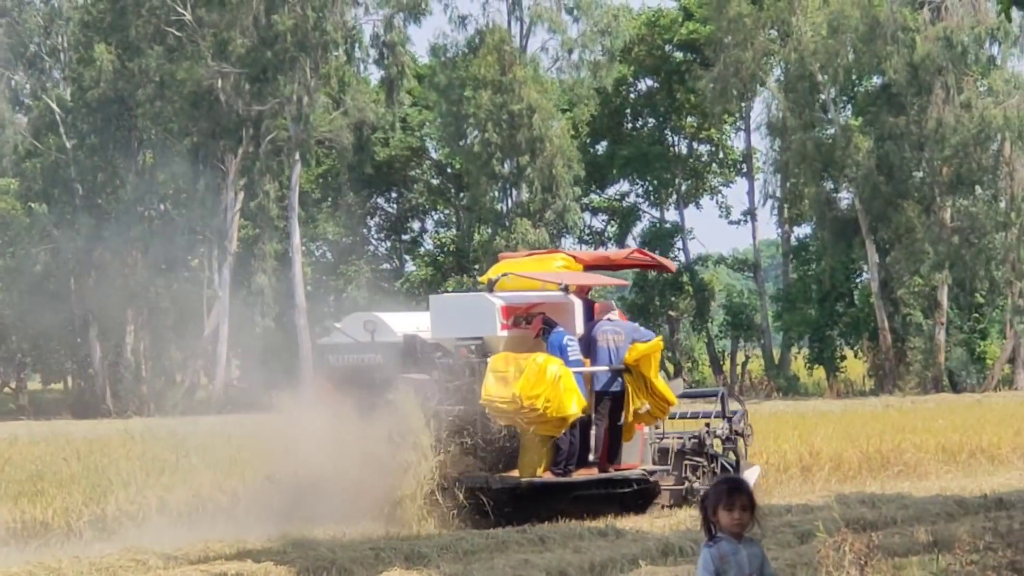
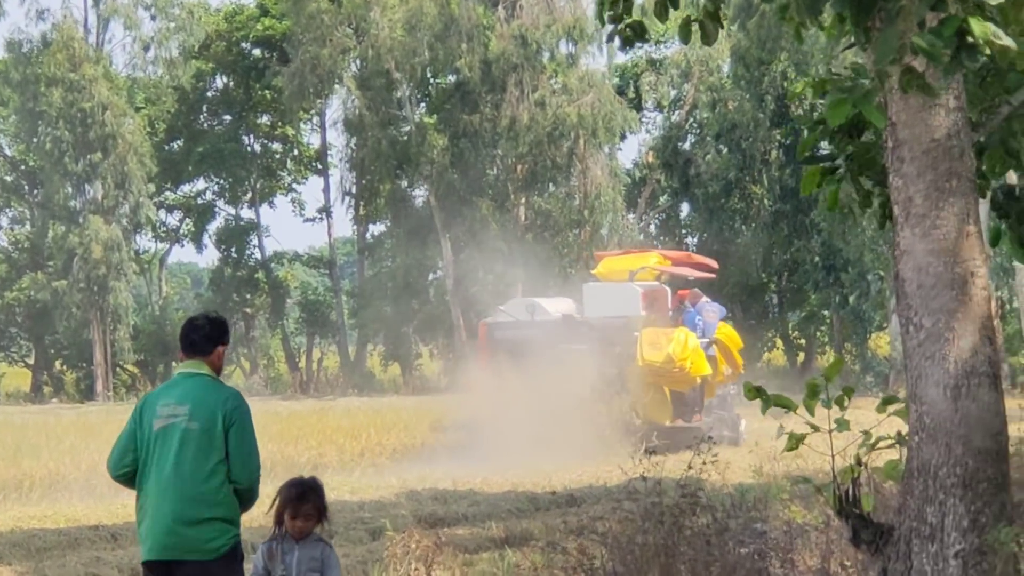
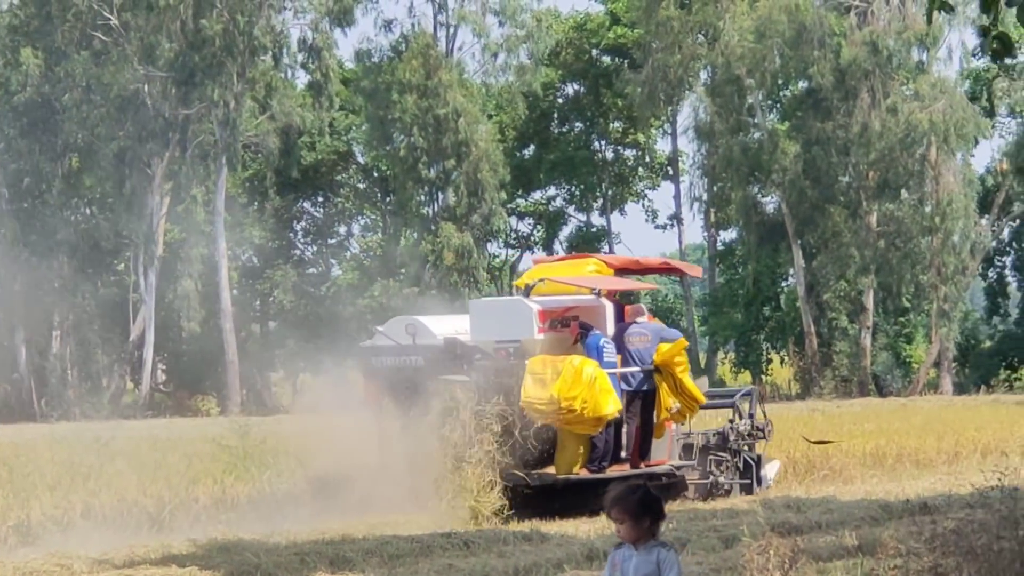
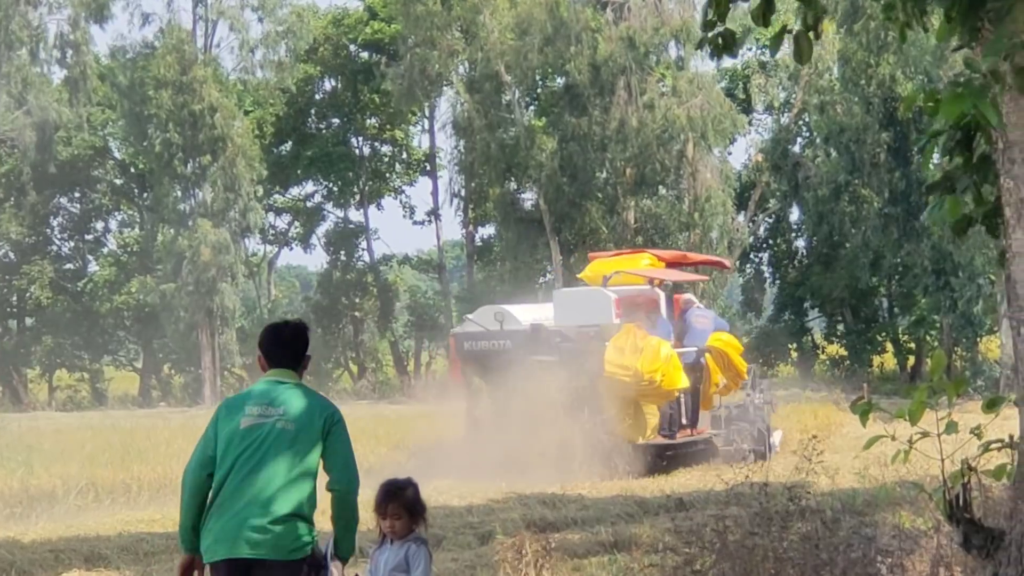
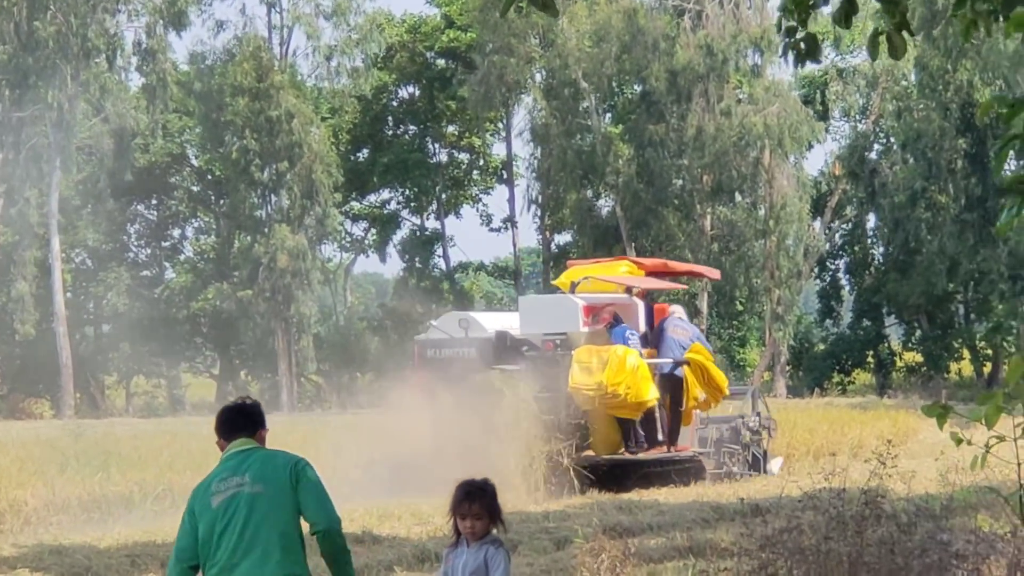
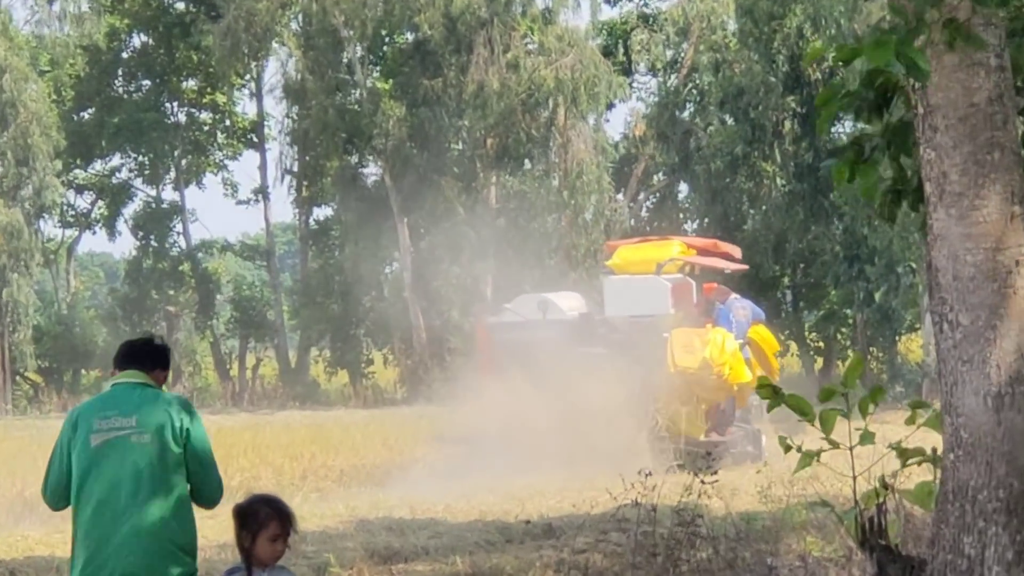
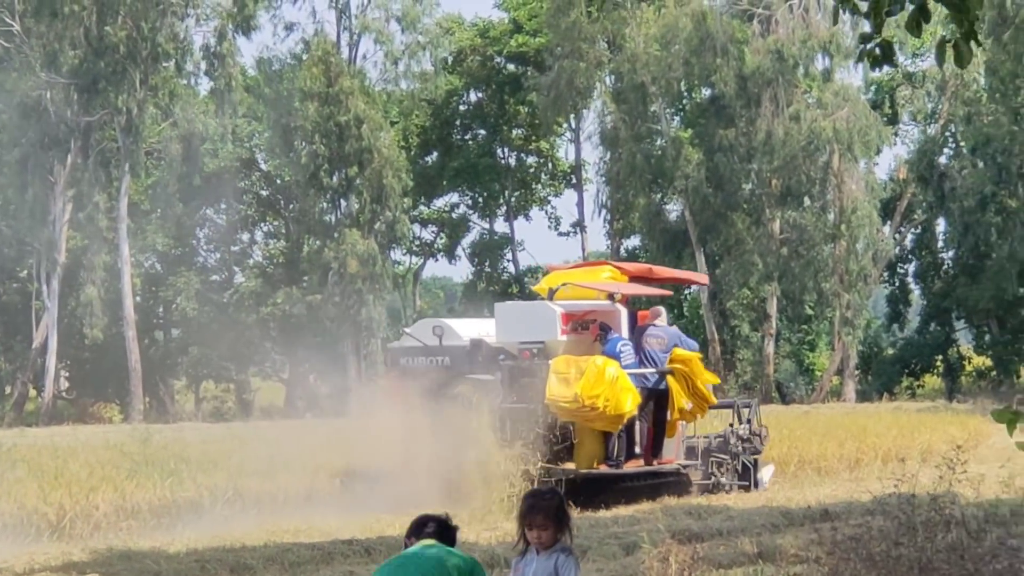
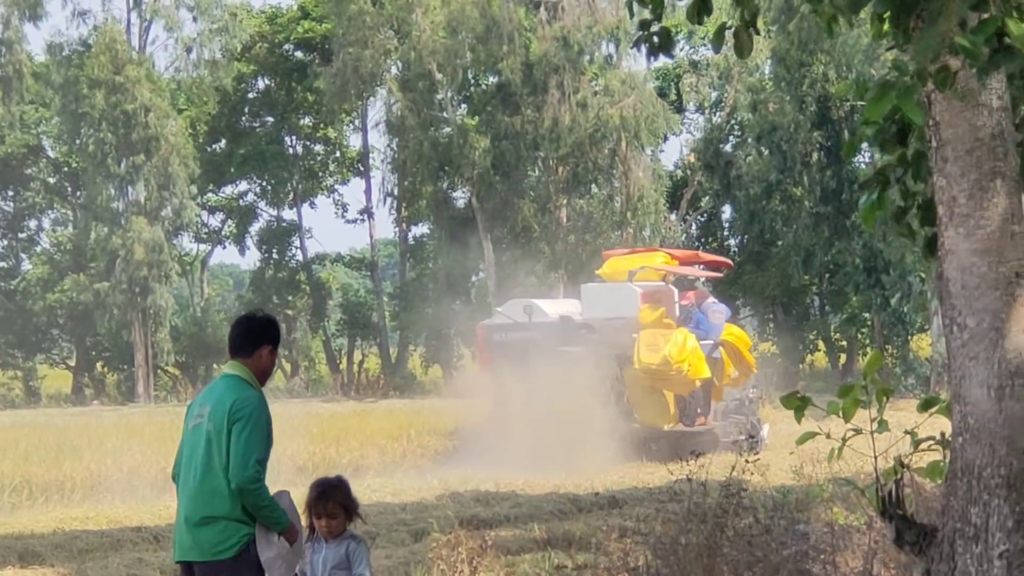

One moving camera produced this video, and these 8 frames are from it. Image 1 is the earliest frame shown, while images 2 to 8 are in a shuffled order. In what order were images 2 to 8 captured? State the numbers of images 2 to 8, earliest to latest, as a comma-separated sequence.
3, 7, 5, 4, 8, 2, 6
